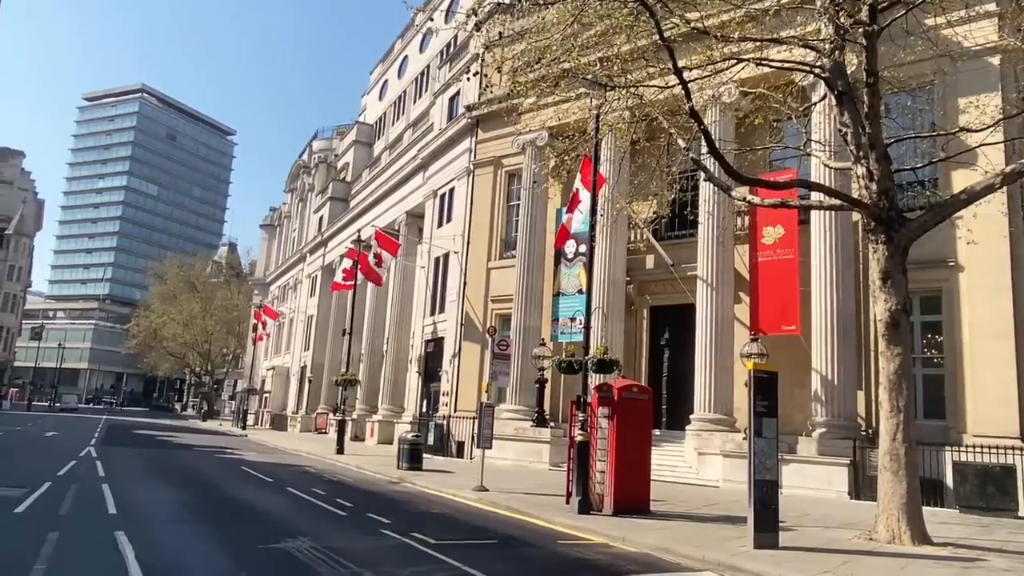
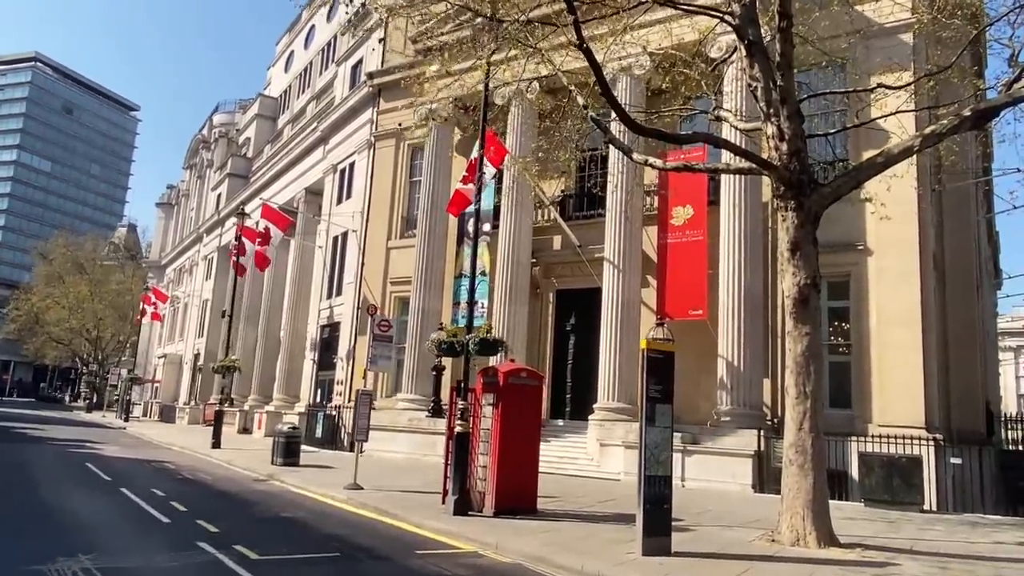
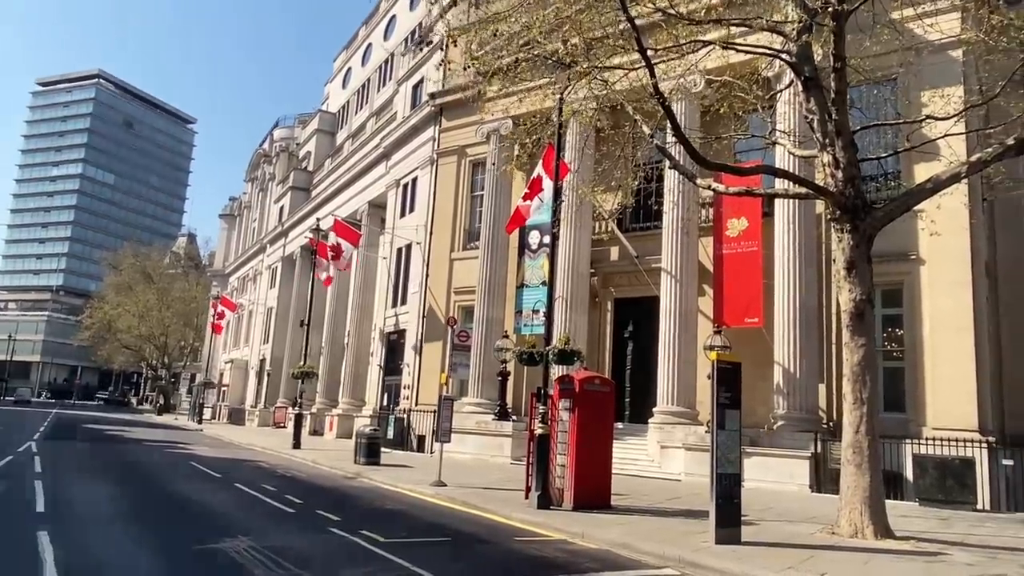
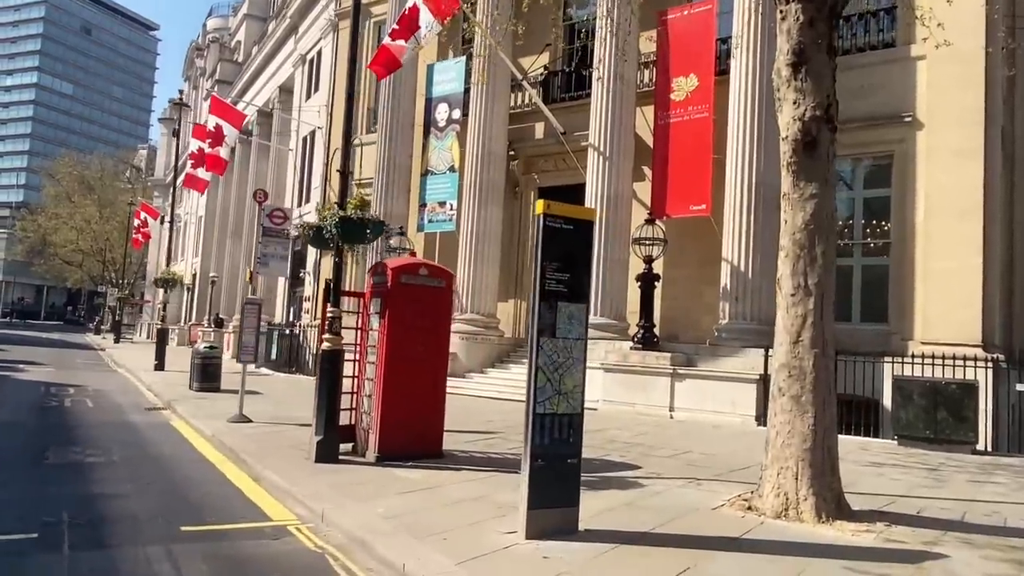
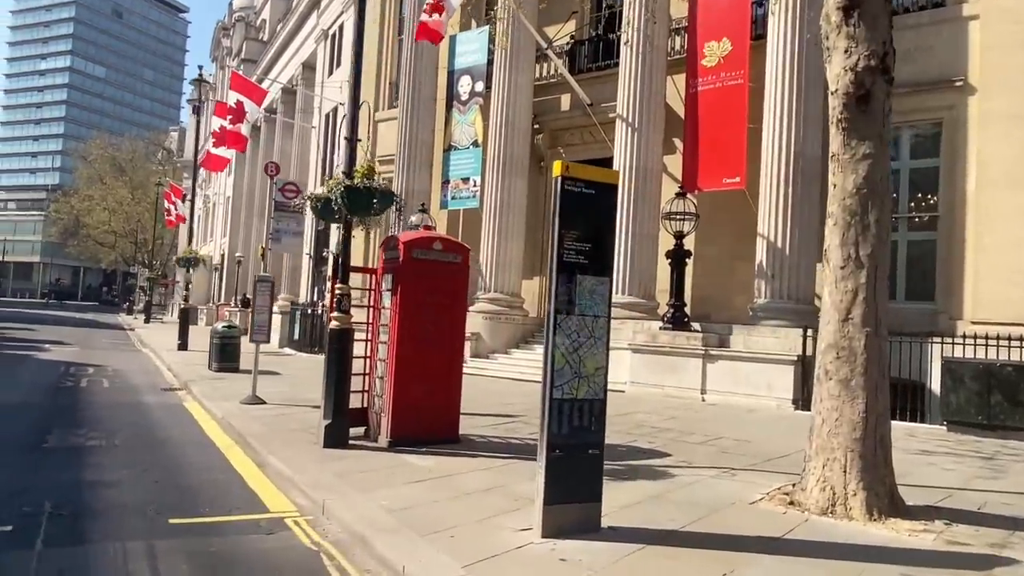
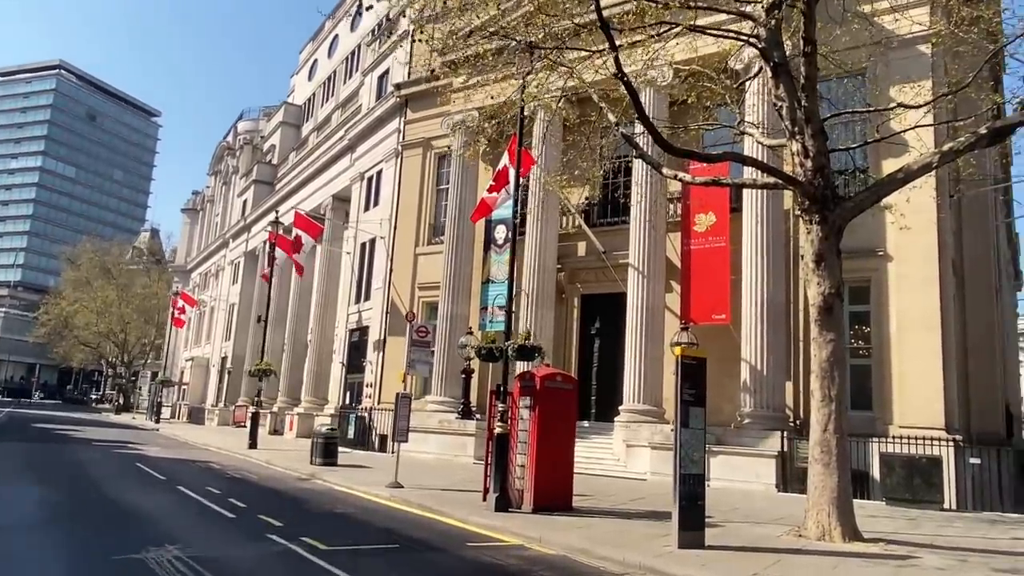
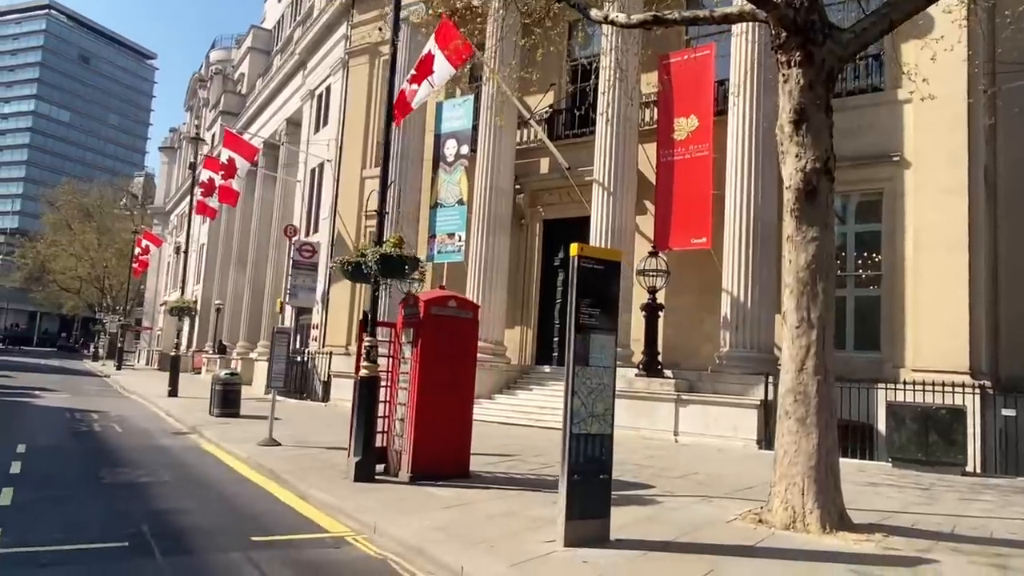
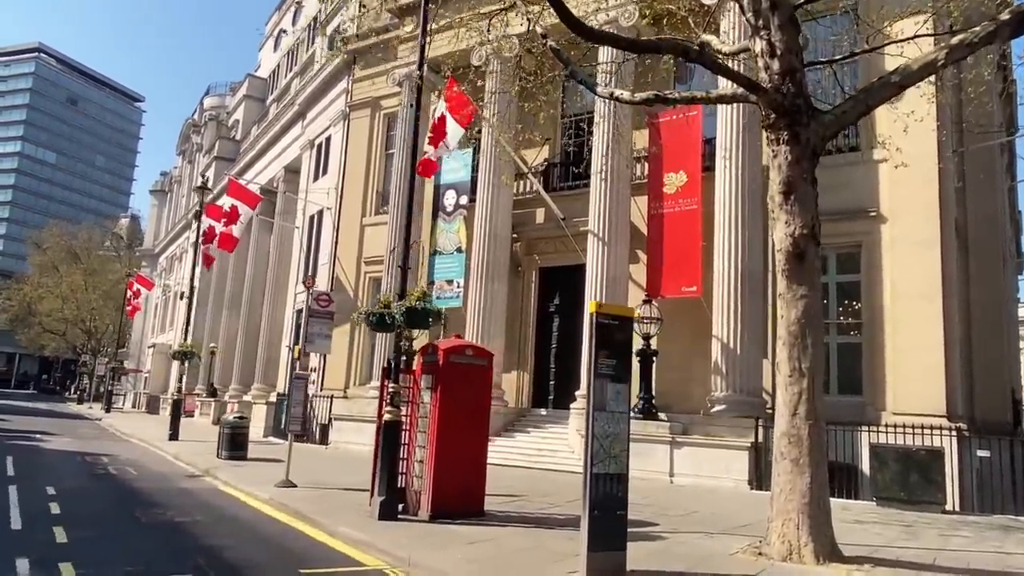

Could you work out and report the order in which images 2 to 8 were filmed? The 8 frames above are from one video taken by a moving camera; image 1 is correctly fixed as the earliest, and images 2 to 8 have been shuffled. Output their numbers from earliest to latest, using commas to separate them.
3, 6, 2, 8, 7, 4, 5
